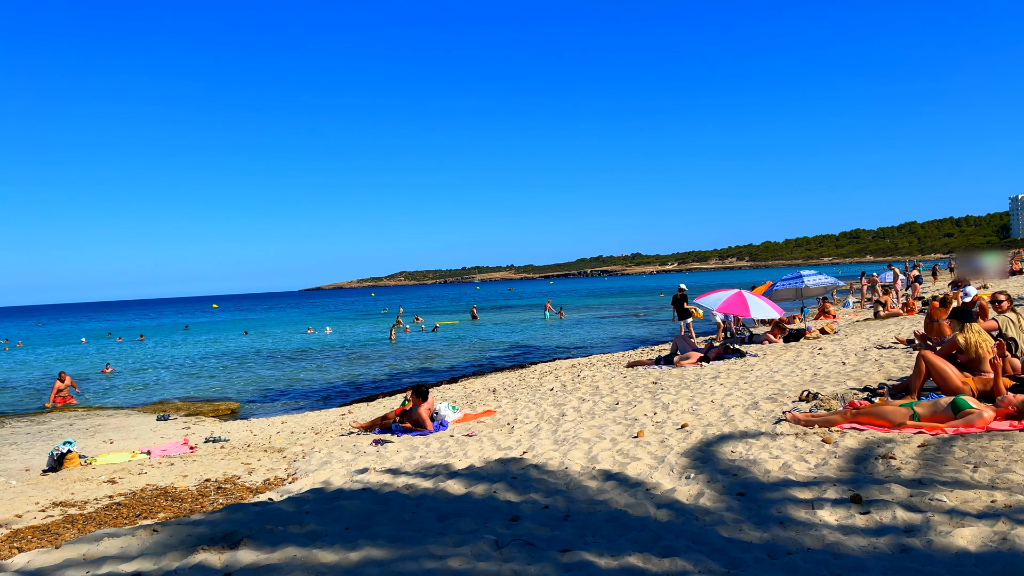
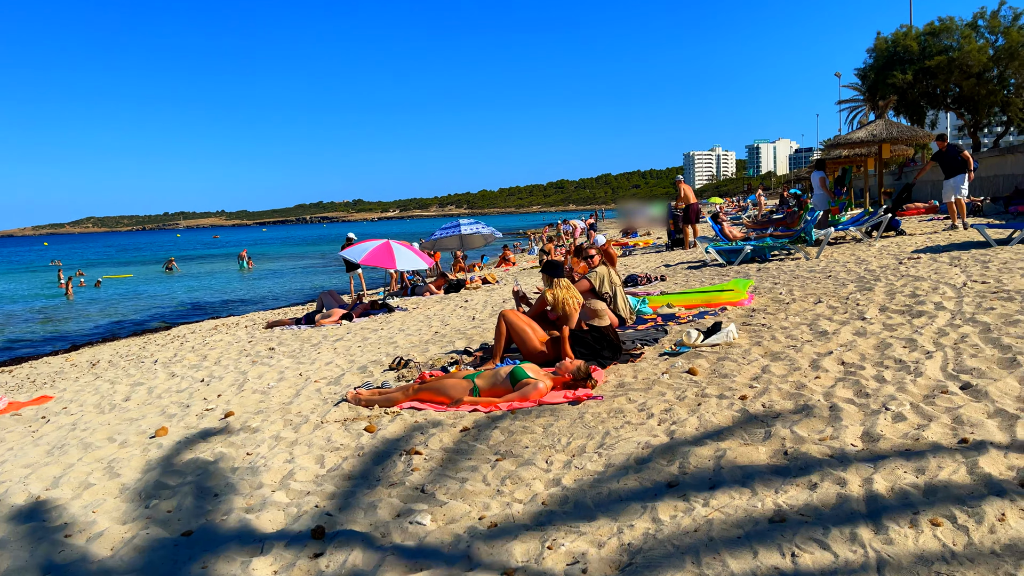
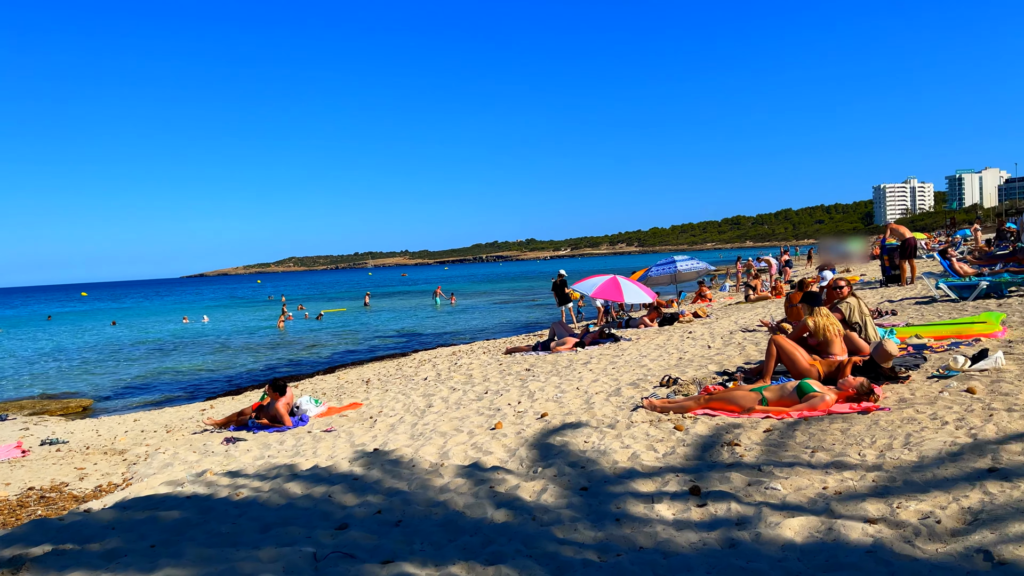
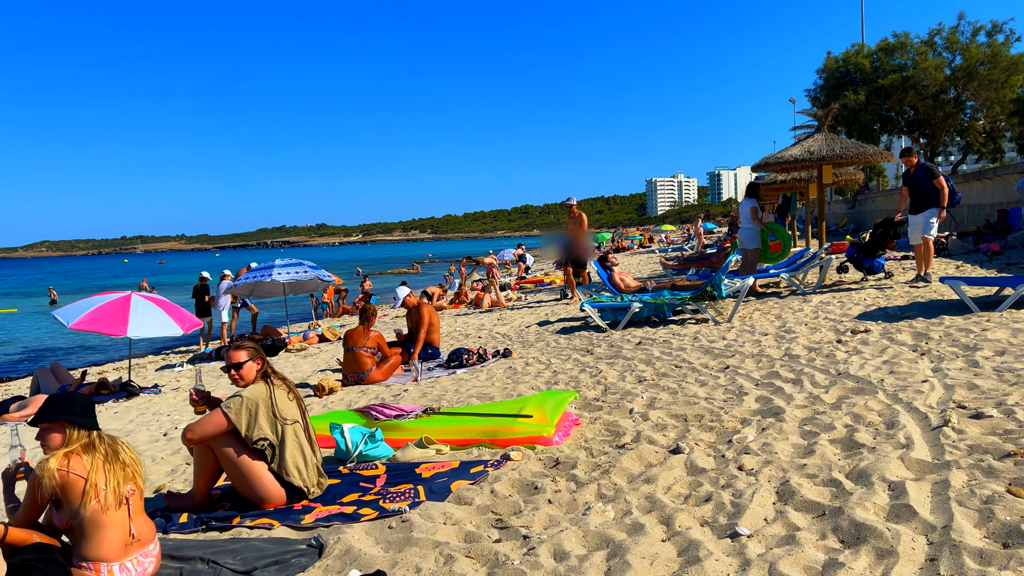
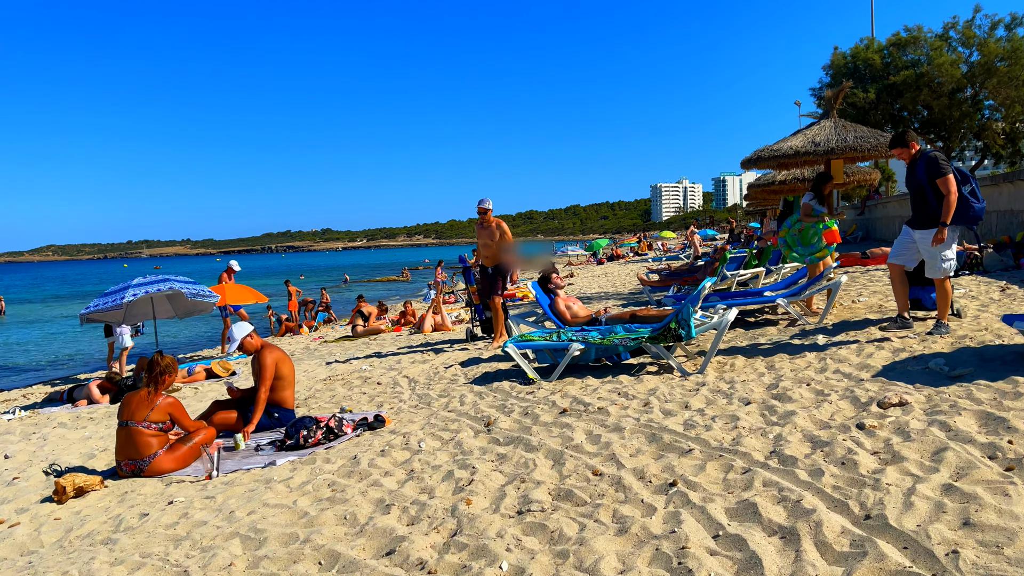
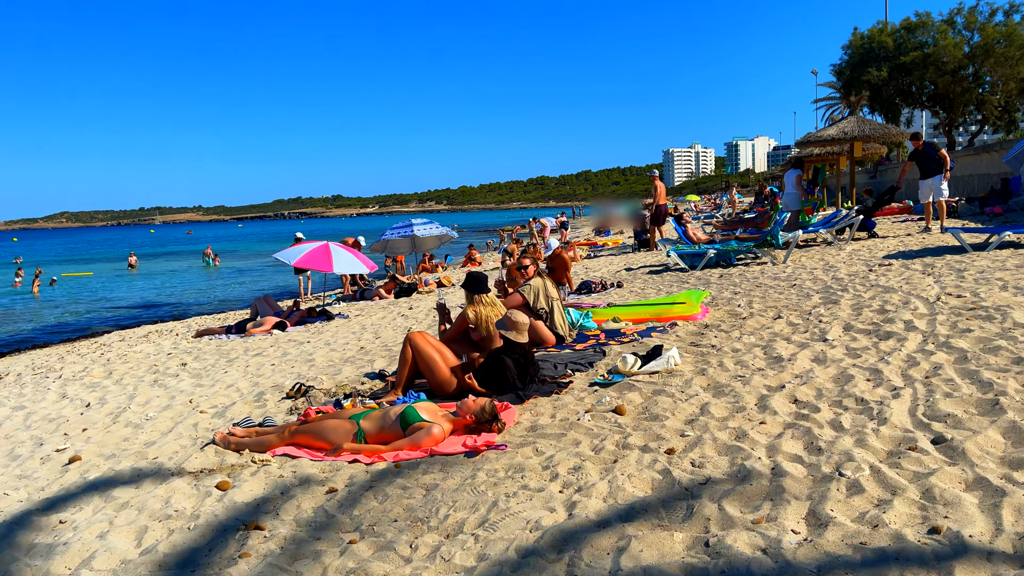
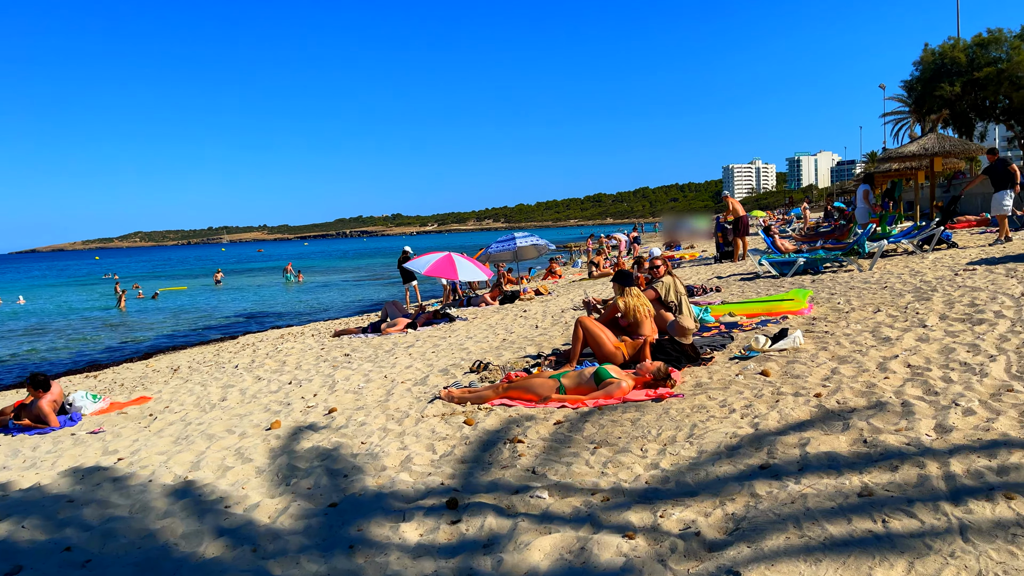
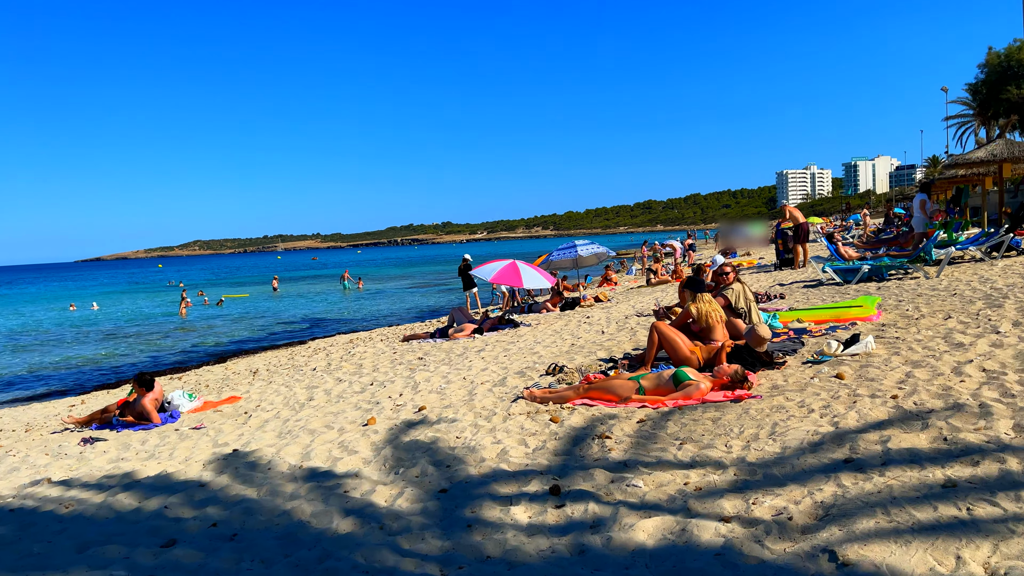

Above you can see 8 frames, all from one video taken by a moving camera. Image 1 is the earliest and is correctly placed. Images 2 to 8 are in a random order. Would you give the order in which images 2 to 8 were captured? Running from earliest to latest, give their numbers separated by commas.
3, 8, 7, 2, 6, 4, 5
